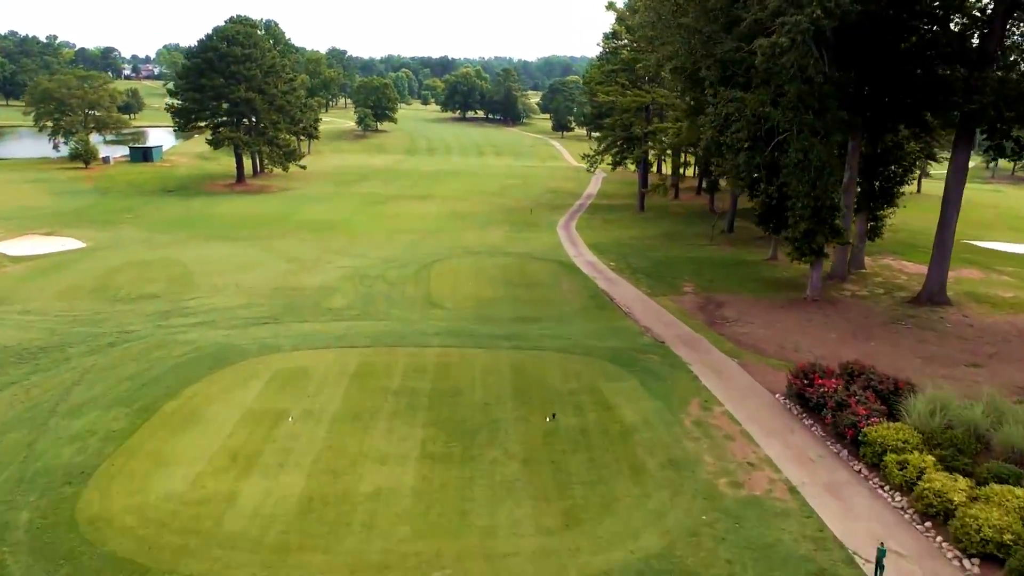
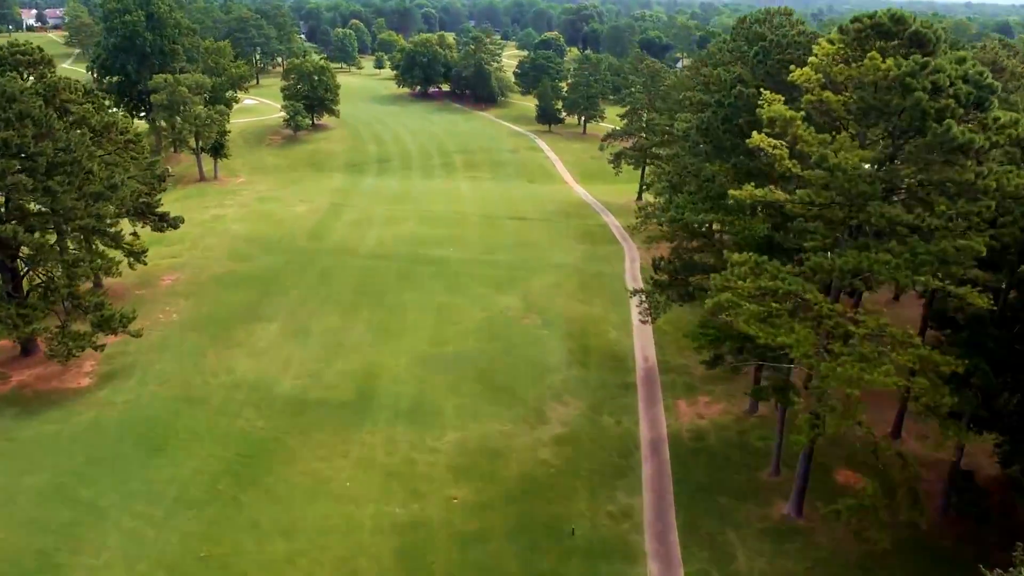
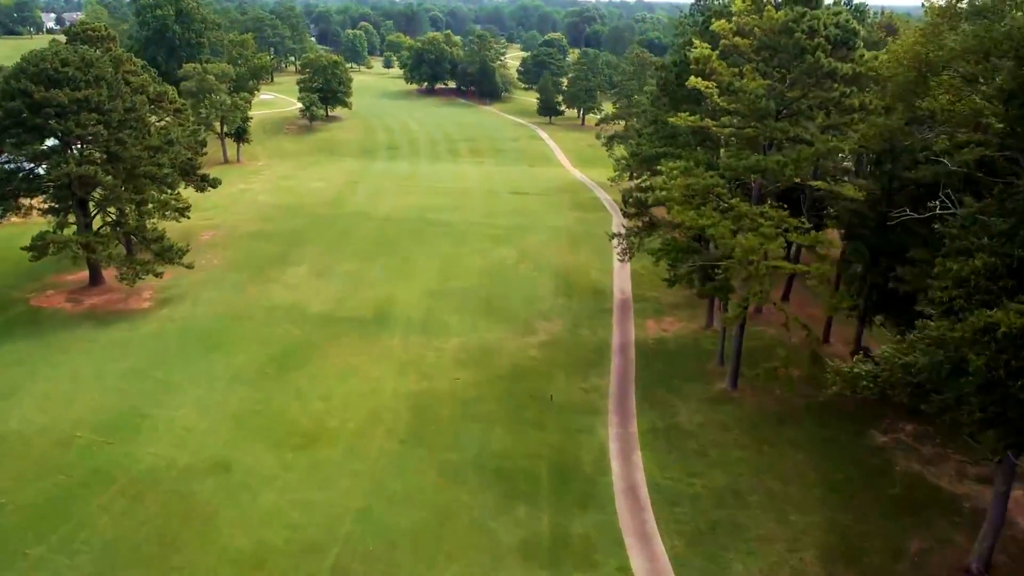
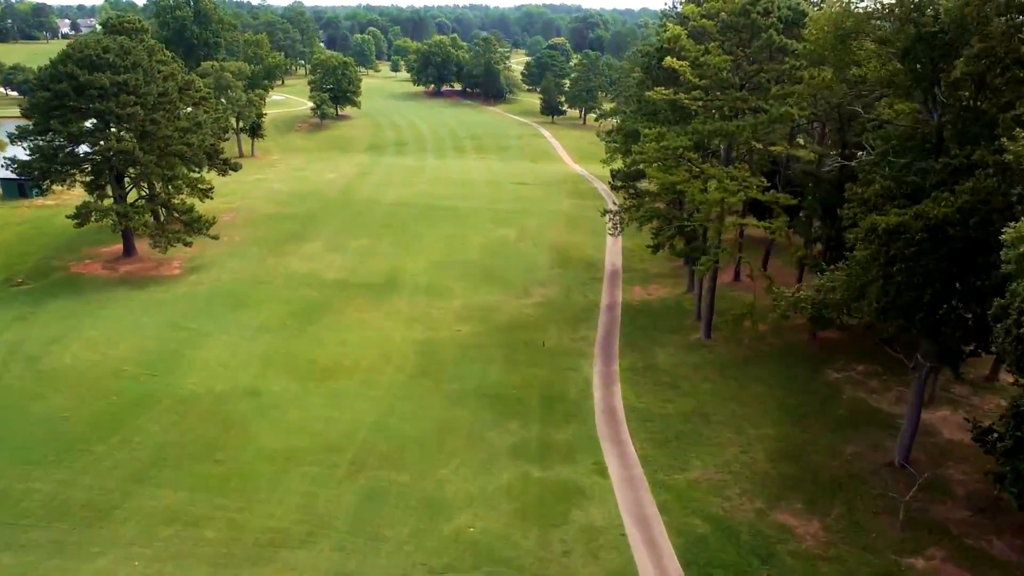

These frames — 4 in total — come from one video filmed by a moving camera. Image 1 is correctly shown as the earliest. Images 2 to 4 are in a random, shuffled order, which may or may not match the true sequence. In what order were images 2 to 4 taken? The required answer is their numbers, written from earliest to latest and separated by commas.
4, 3, 2
